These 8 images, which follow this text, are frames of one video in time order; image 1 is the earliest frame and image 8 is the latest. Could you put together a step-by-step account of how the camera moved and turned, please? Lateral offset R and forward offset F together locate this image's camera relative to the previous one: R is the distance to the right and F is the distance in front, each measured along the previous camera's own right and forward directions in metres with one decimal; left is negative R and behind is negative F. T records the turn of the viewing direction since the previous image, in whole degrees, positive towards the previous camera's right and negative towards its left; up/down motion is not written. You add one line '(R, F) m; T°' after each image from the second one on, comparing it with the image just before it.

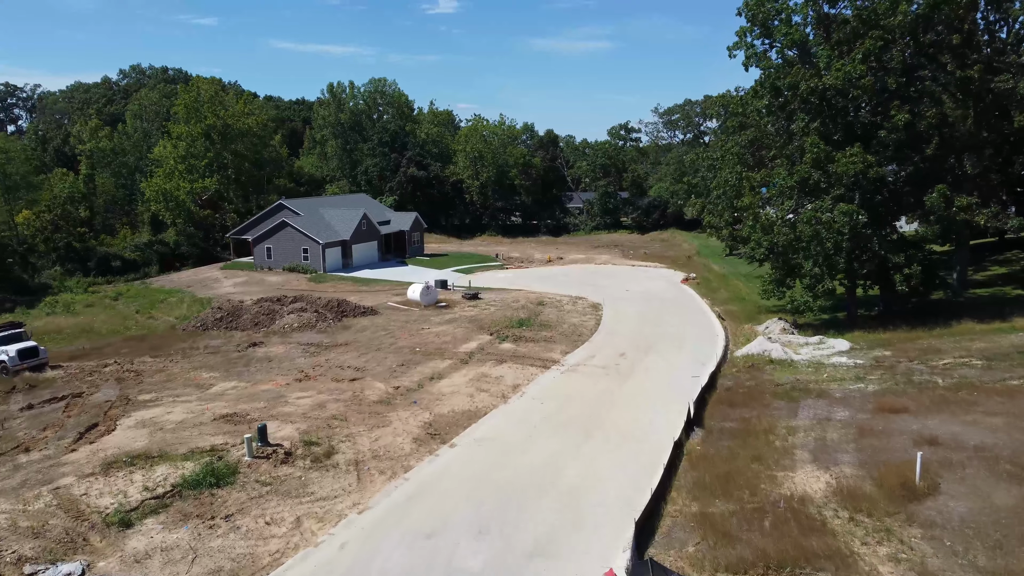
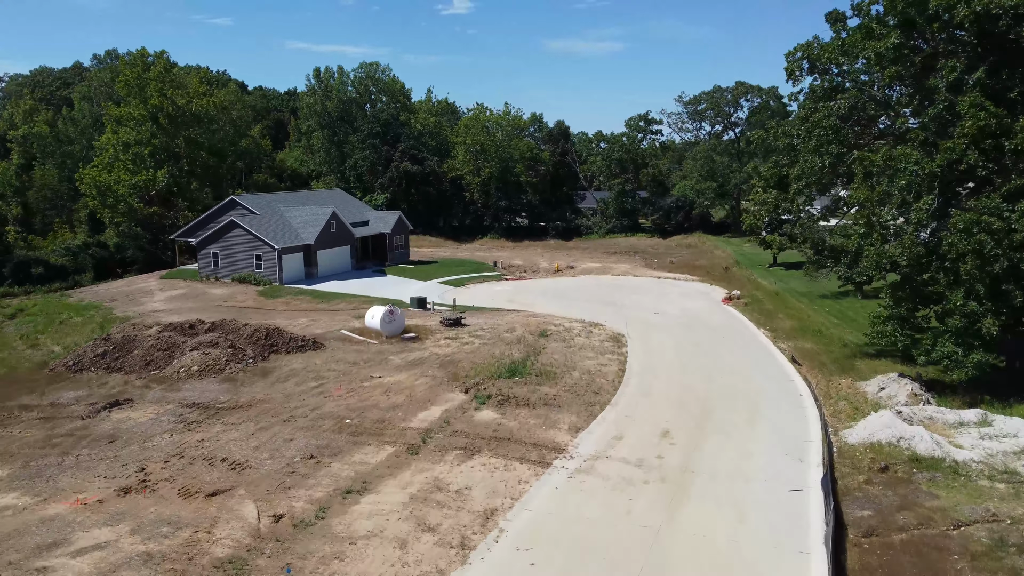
(+0.7, +10.2) m; -1°
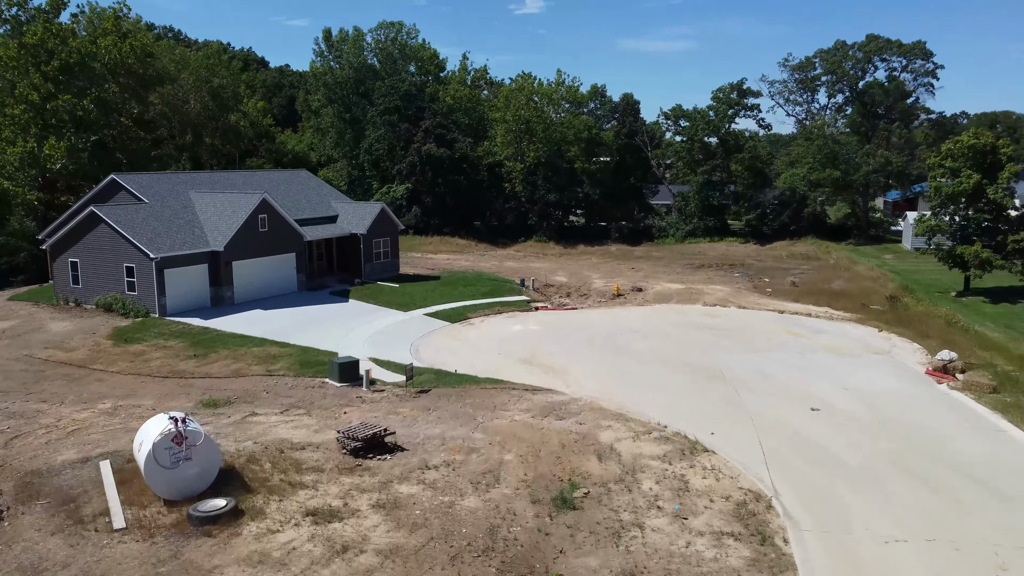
(+1.3, +18.3) m; -5°
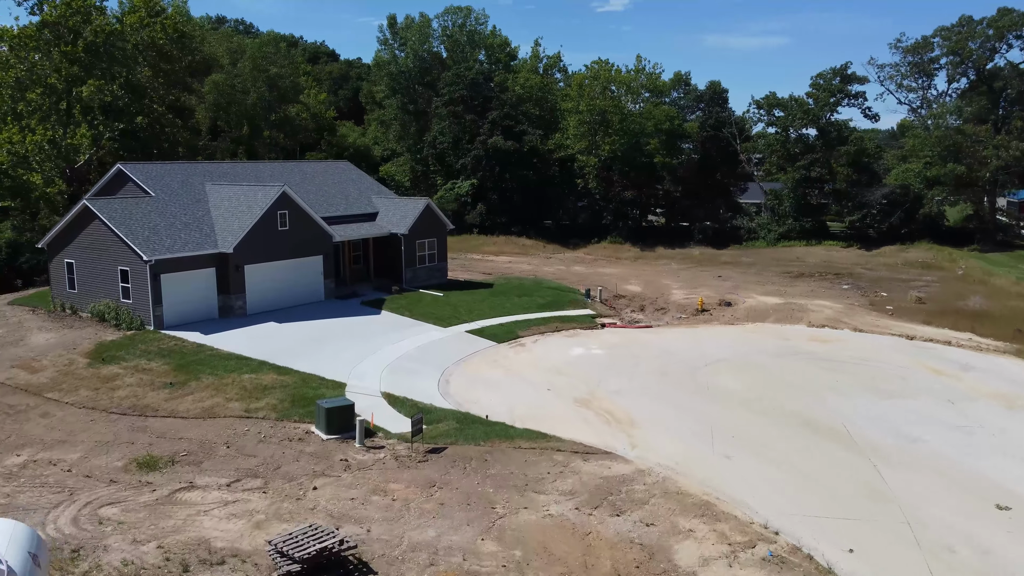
(+0.6, +5.2) m; -6°
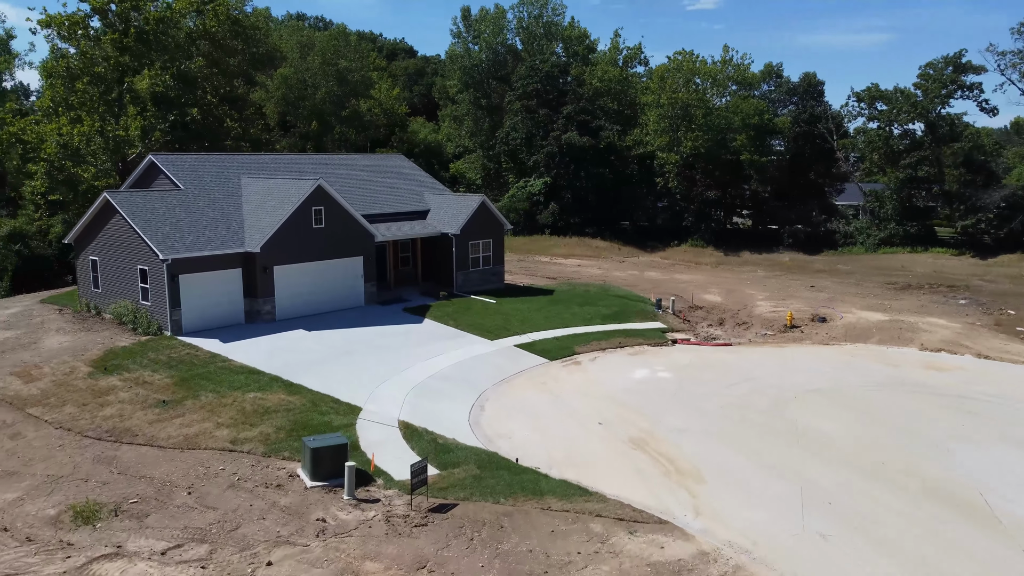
(+0.7, +3.1) m; -6°
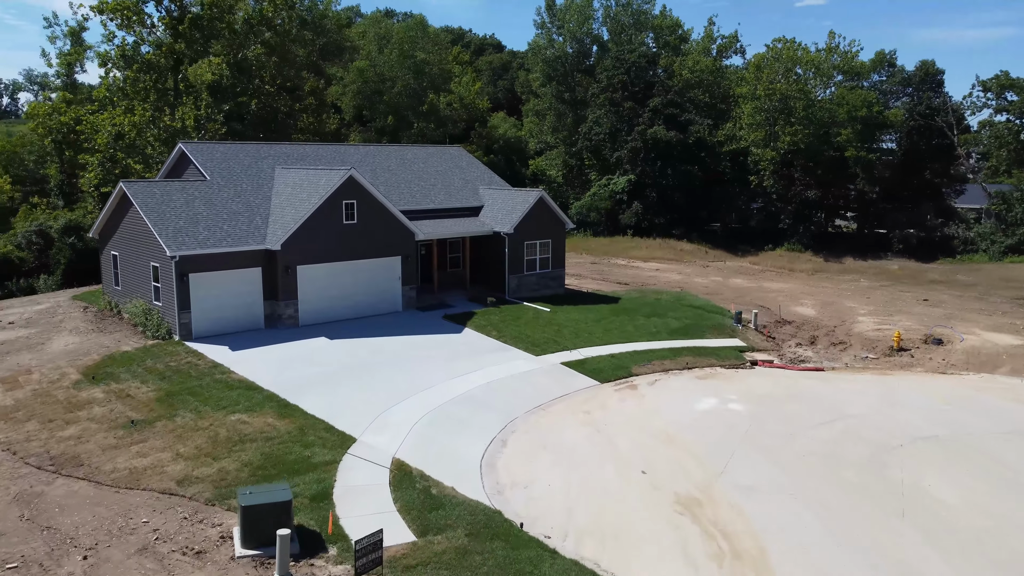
(+1.1, +3.1) m; -7°
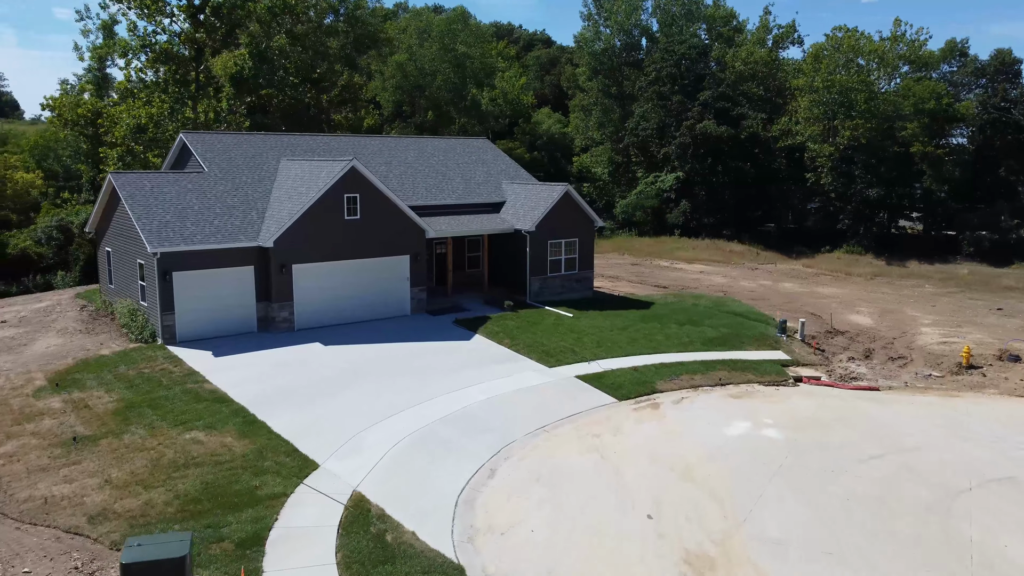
(+1.0, +2.0) m; -4°
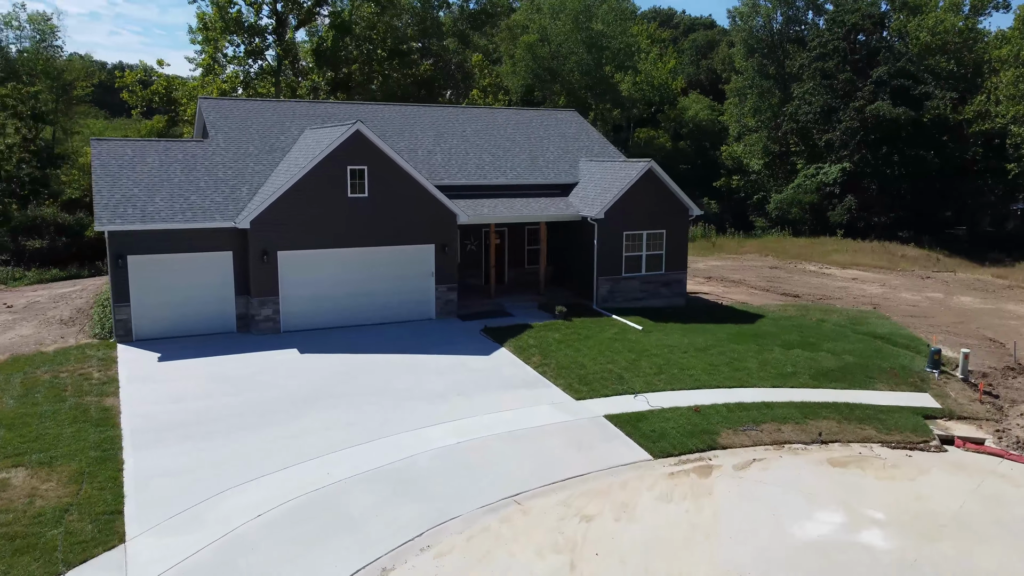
(+2.5, +4.8) m; -12°
